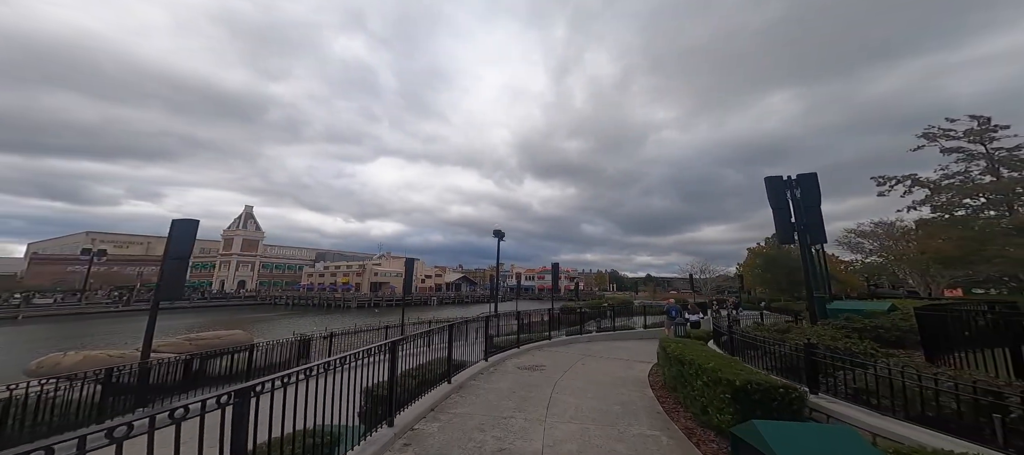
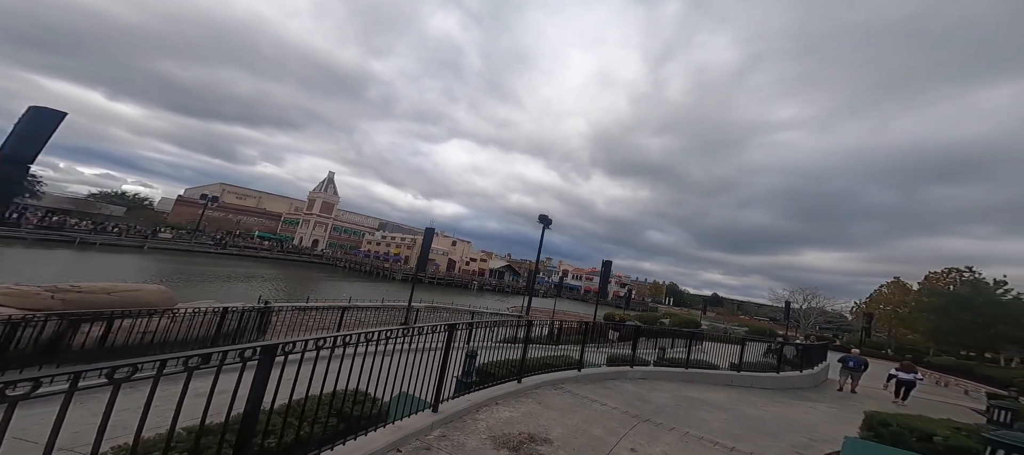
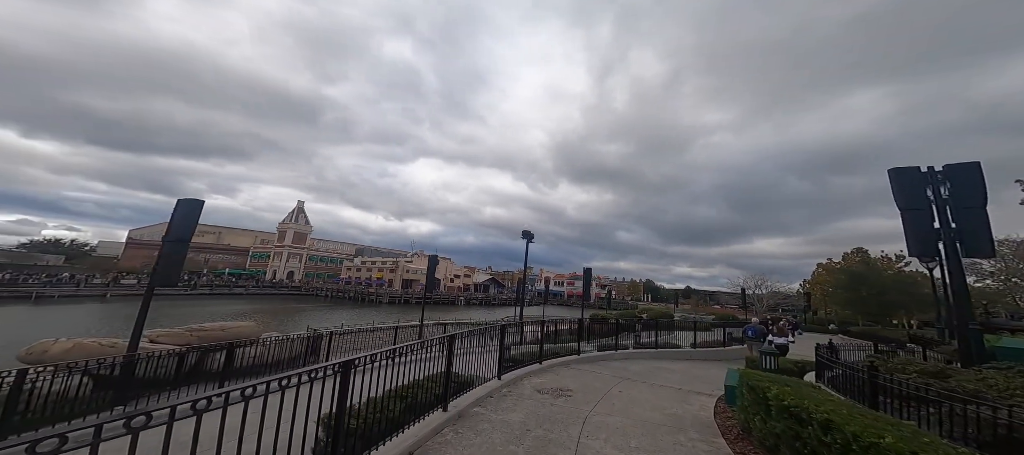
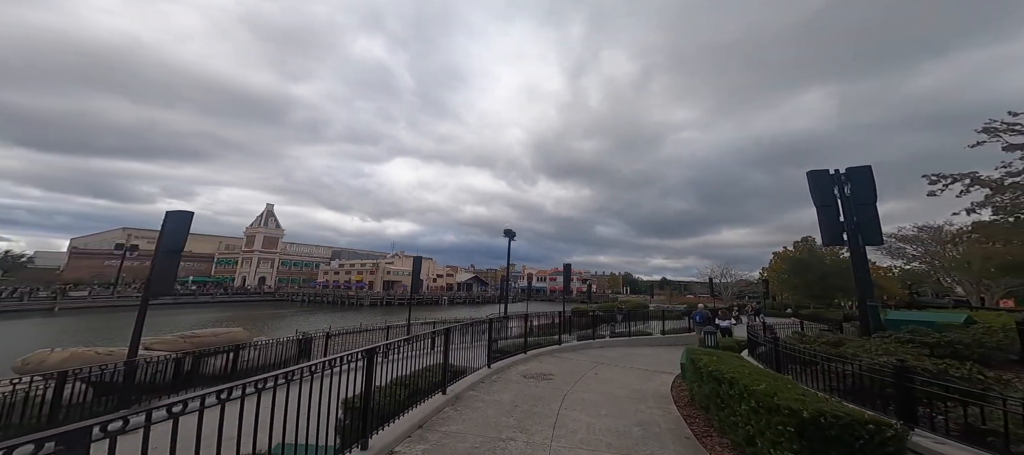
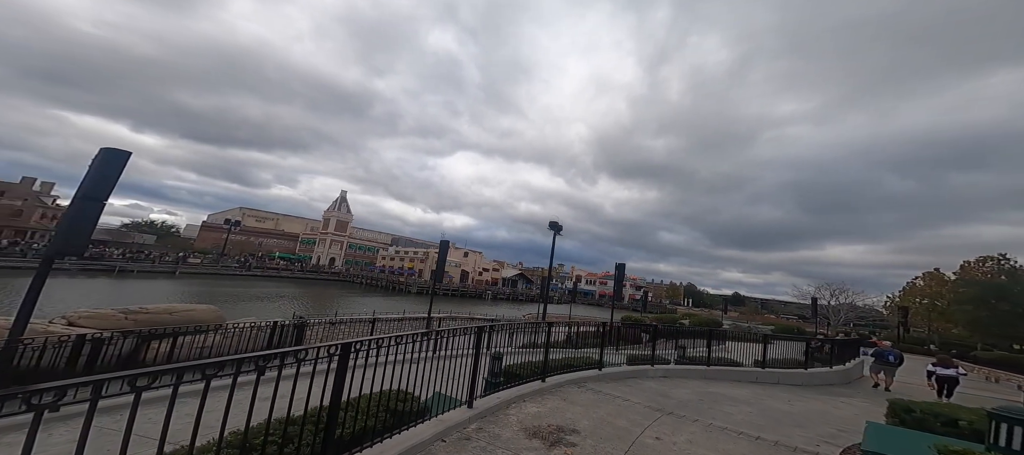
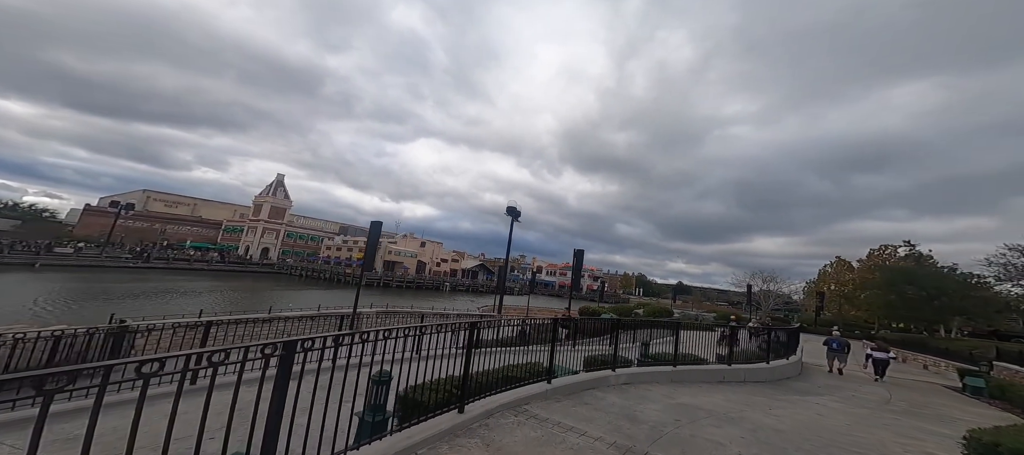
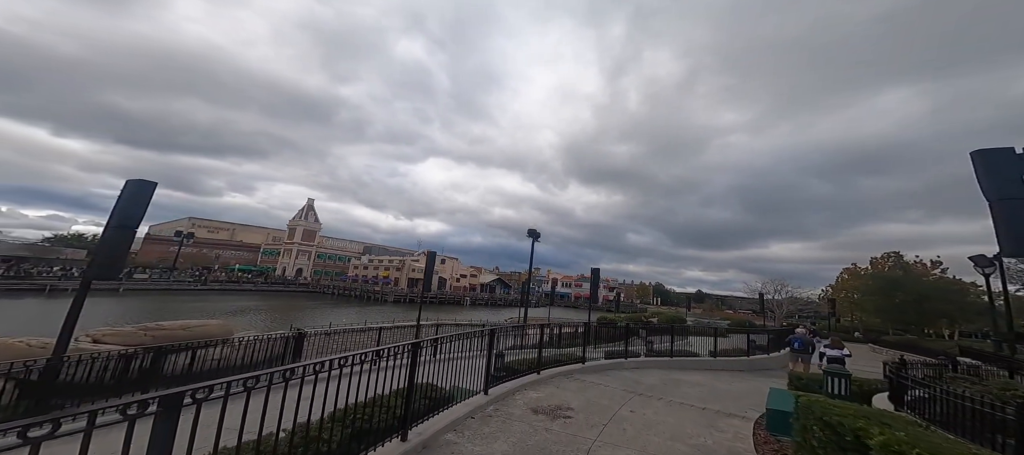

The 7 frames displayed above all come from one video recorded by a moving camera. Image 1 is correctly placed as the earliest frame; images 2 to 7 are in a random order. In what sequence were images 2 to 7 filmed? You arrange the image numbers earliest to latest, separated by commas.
4, 3, 7, 5, 2, 6
